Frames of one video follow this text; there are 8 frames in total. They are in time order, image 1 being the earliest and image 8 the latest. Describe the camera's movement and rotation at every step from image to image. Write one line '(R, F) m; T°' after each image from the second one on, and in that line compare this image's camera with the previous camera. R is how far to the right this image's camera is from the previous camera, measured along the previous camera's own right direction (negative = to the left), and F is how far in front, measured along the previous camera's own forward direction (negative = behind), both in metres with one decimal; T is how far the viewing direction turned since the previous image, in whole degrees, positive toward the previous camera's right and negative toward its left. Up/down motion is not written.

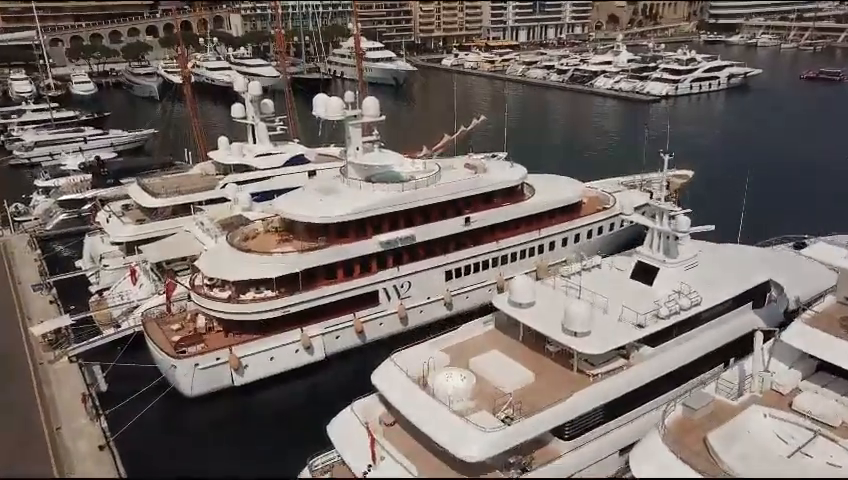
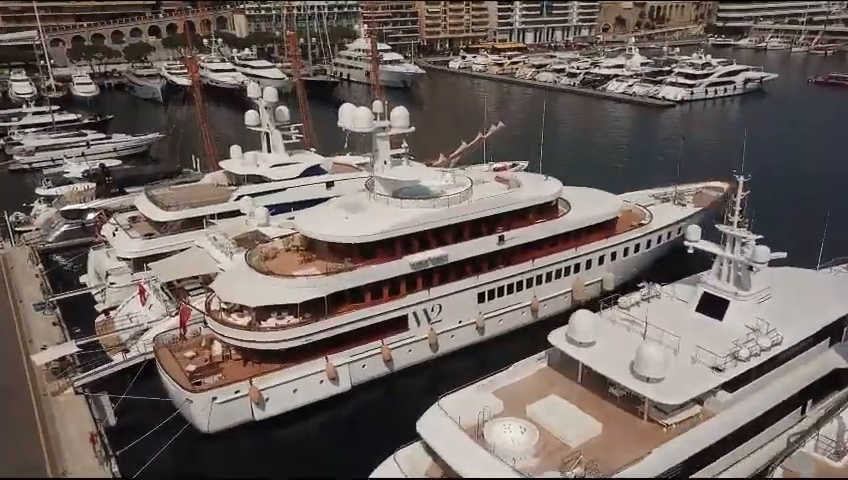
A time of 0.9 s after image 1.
(-1.2, +1.7) m; 0°
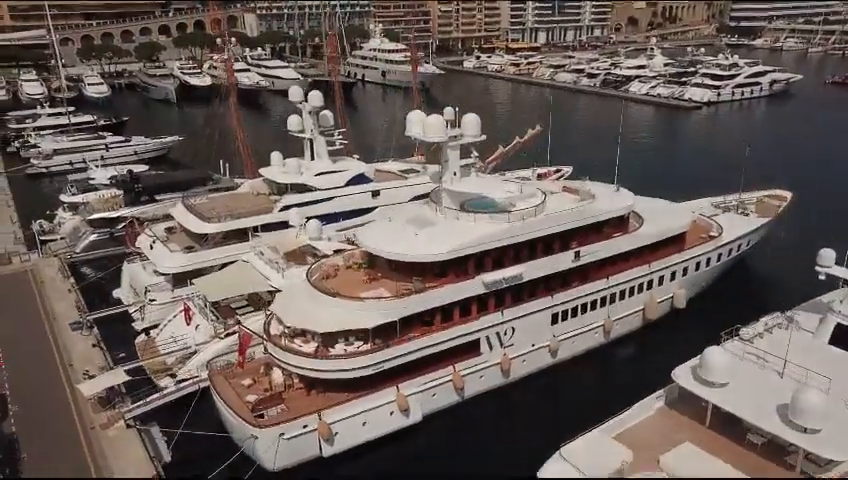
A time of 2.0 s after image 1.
(-2.4, +1.7) m; 0°
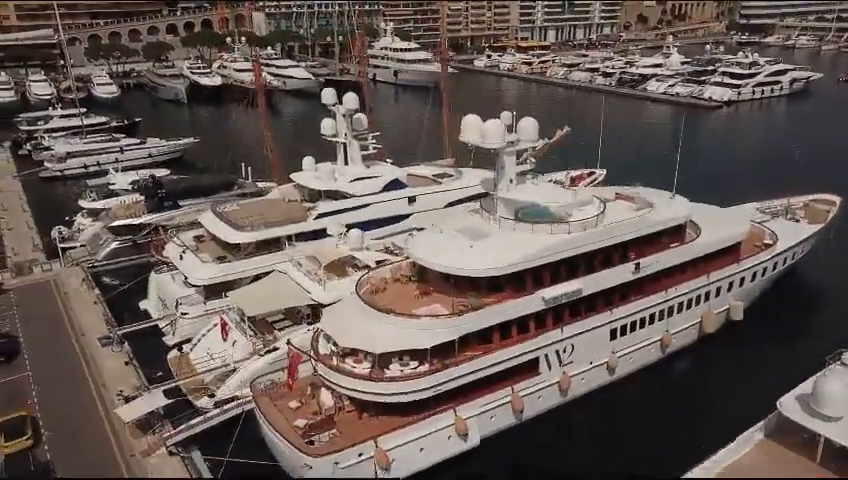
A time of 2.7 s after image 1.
(-1.6, +1.2) m; 0°
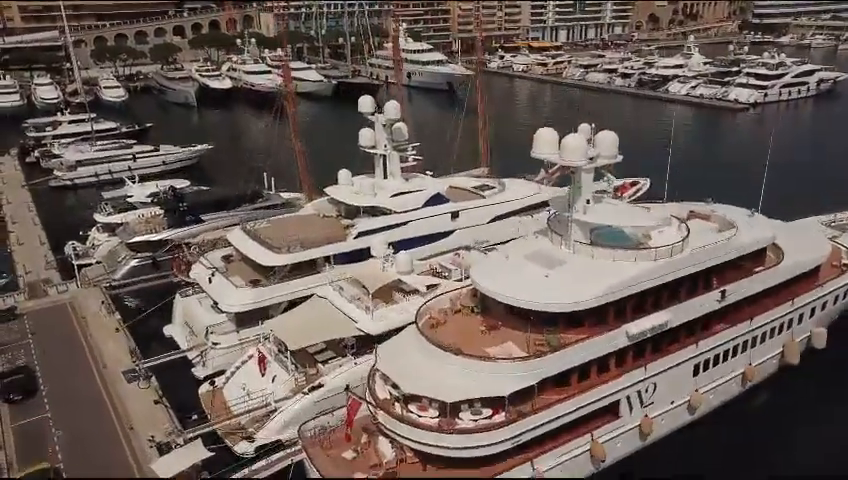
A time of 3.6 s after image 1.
(-1.8, +2.1) m; 0°
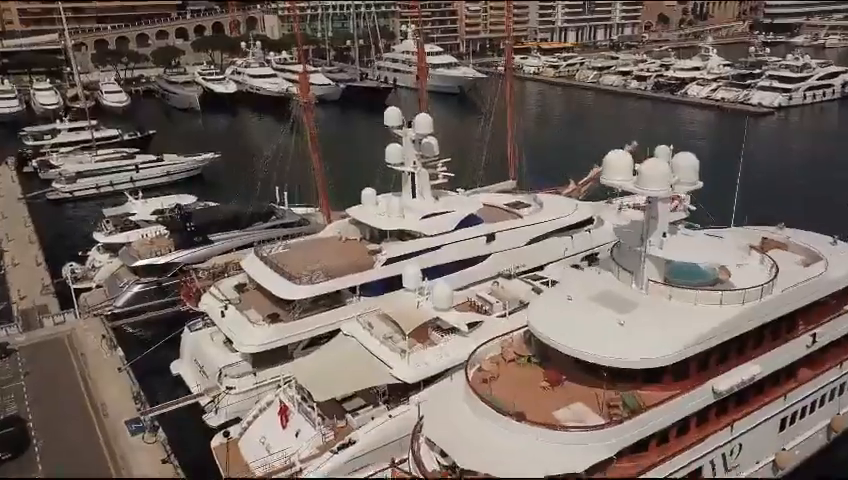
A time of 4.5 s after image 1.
(-1.1, +2.4) m; 0°
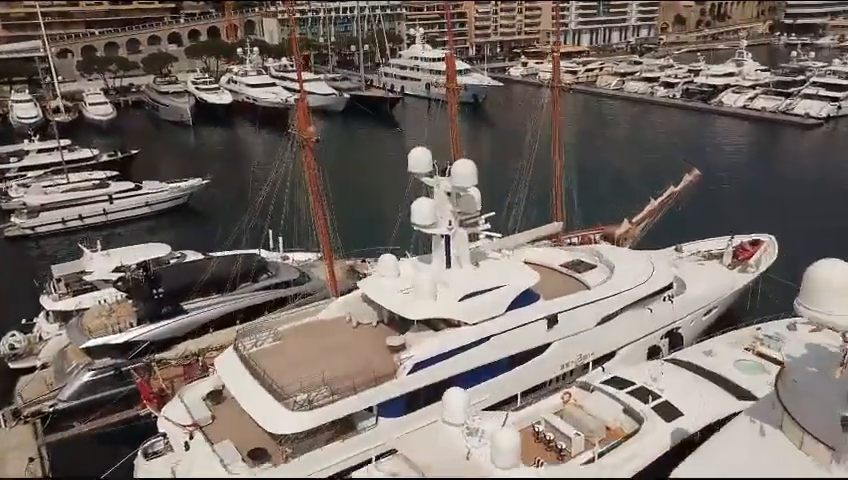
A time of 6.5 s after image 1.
(-1.0, +6.2) m; 0°
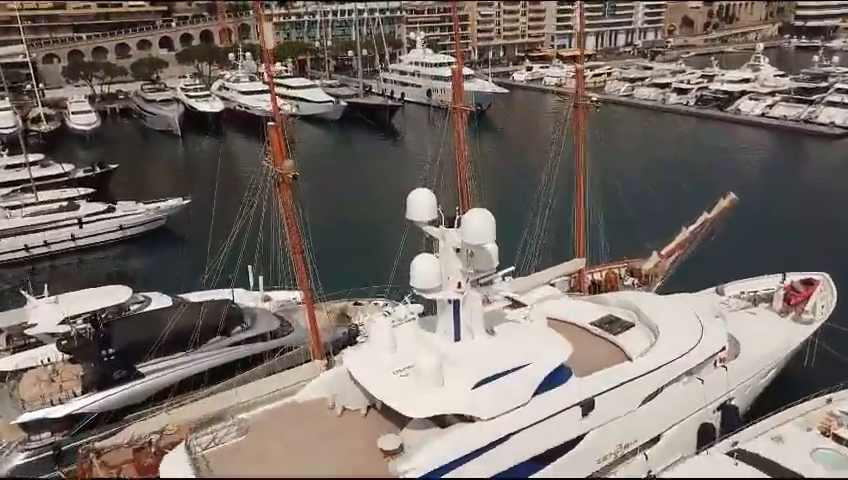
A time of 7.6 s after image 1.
(0.0, +3.6) m; 0°
